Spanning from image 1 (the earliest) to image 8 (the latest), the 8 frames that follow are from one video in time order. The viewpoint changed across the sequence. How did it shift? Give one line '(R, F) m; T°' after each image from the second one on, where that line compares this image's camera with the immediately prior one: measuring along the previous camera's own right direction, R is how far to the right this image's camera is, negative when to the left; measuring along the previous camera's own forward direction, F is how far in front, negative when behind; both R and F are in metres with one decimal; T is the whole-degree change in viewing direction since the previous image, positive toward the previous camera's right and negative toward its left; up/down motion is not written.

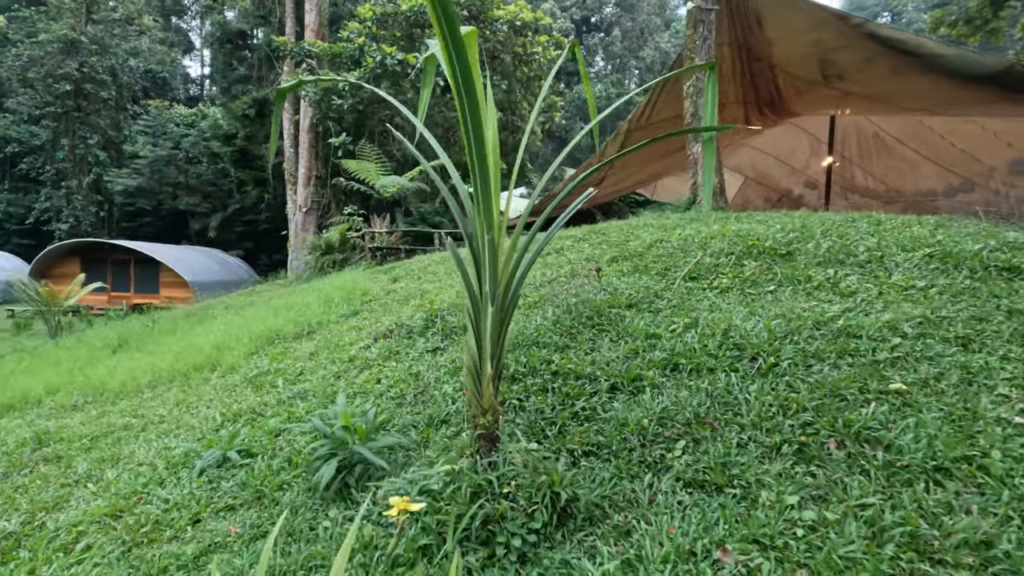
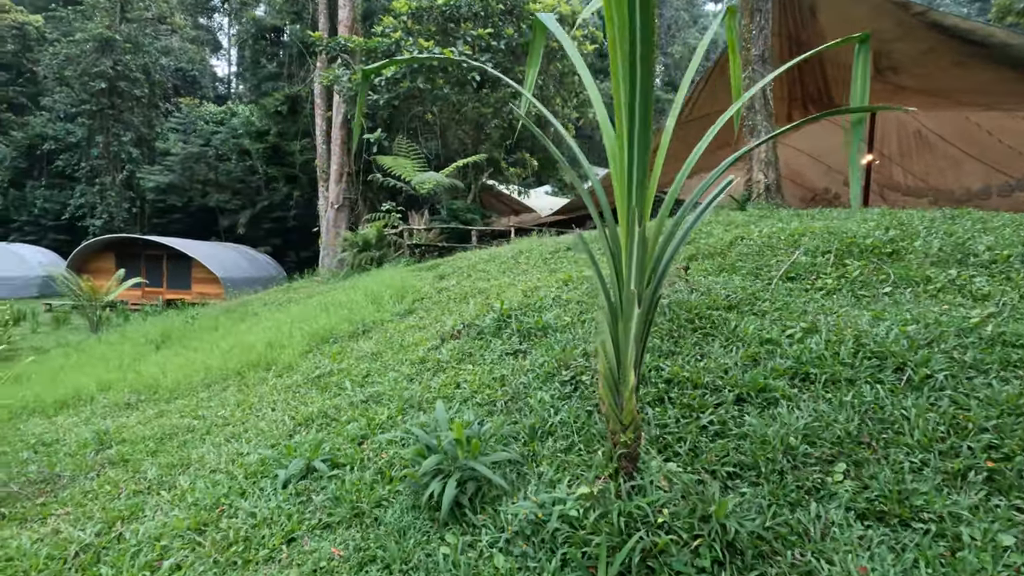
(-0.4, +0.2) m; -2°
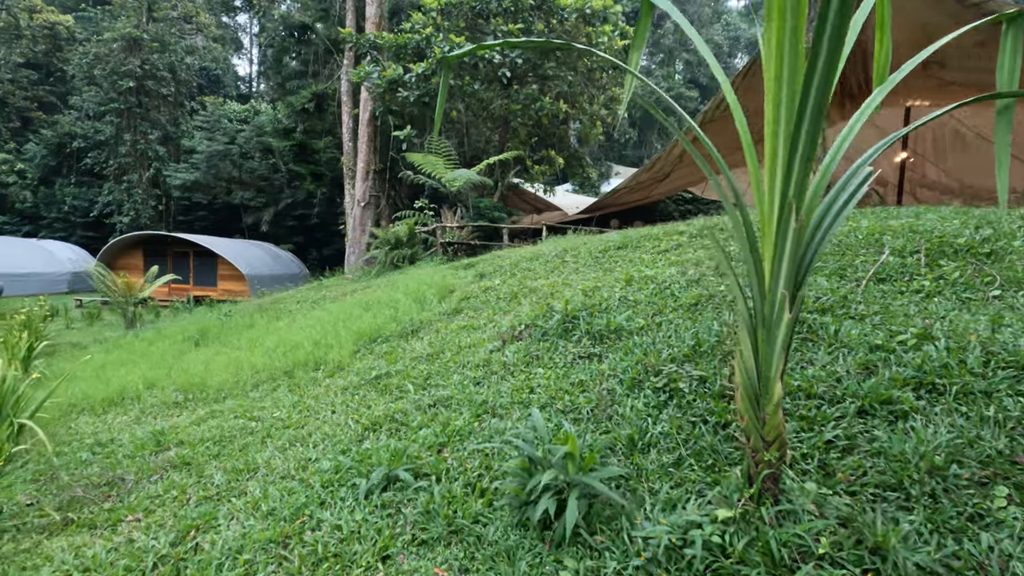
(-0.3, +0.1) m; -1°
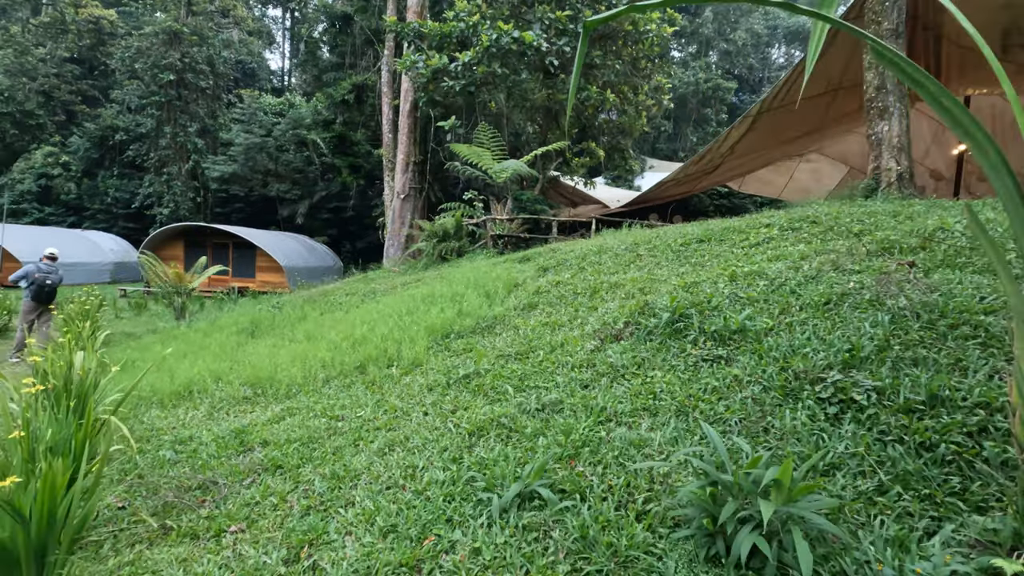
(-0.5, +0.3) m; -2°
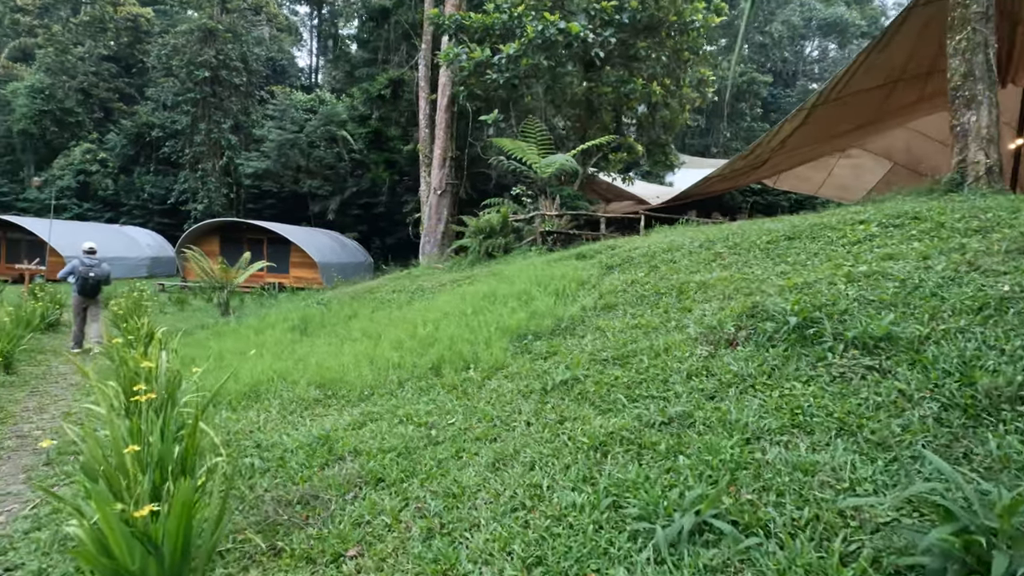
(-0.5, +0.2) m; -2°
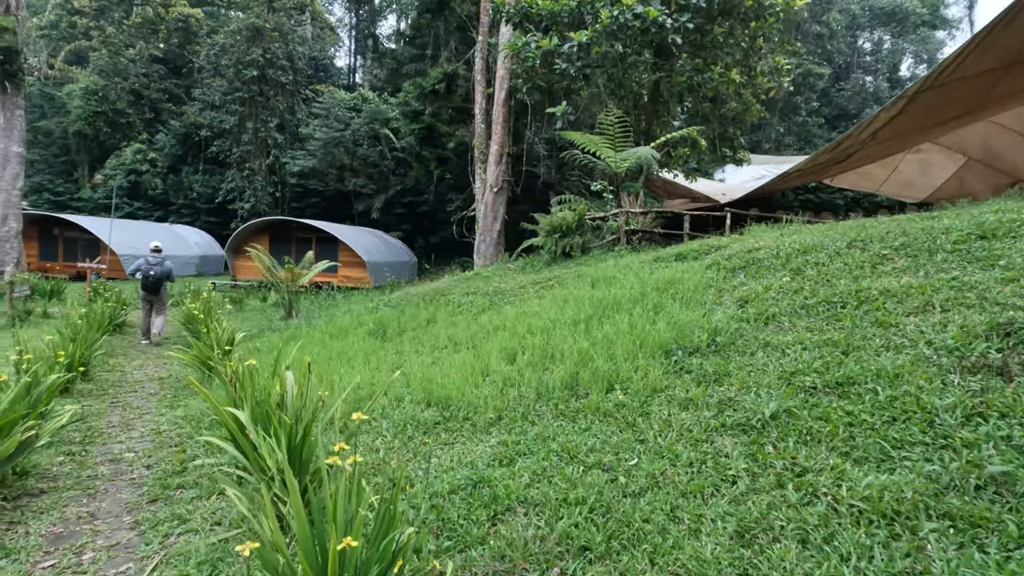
(-0.8, +0.6) m; -3°
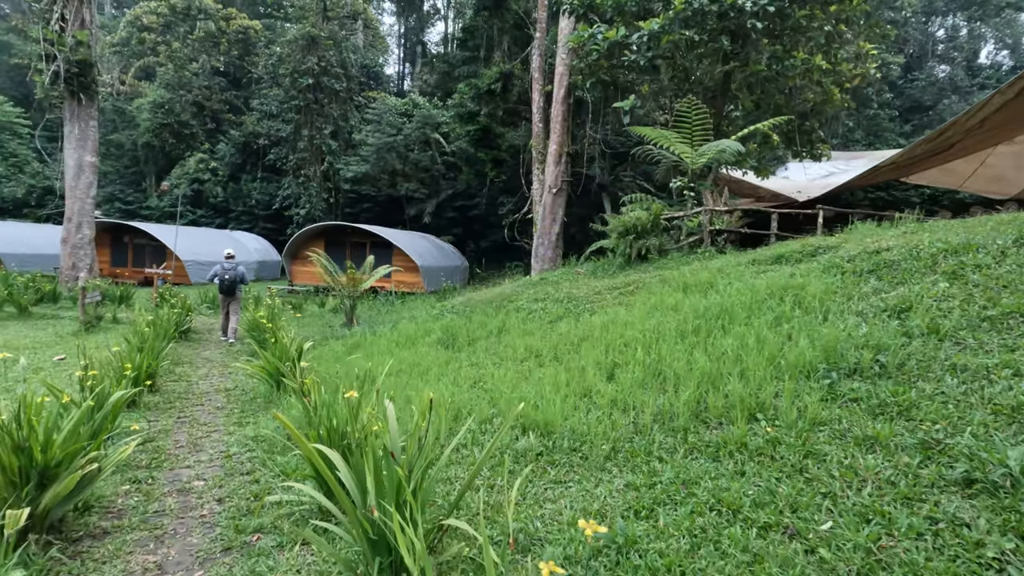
(-0.4, +0.5) m; -5°
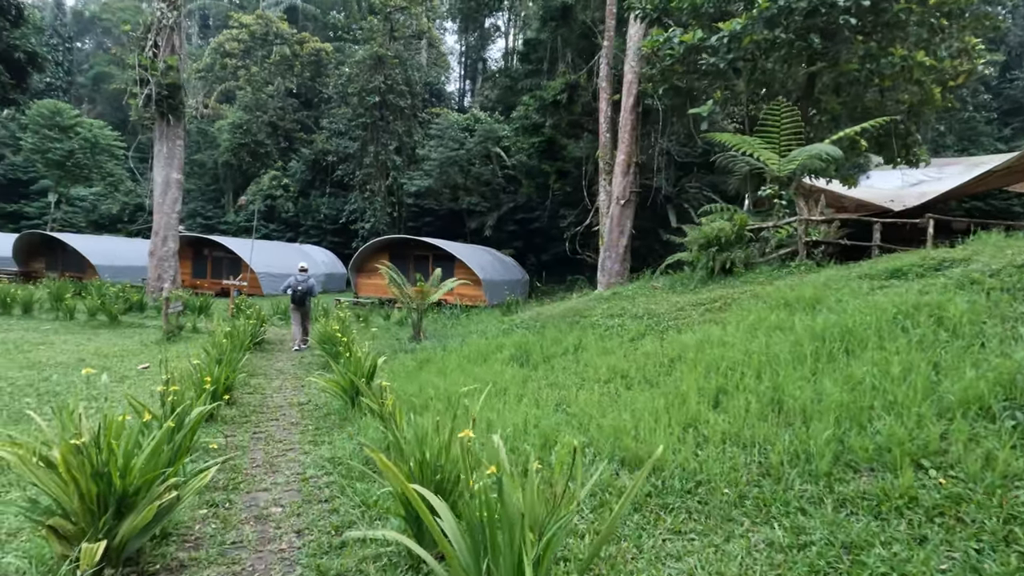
(-0.2, +0.3) m; -6°
